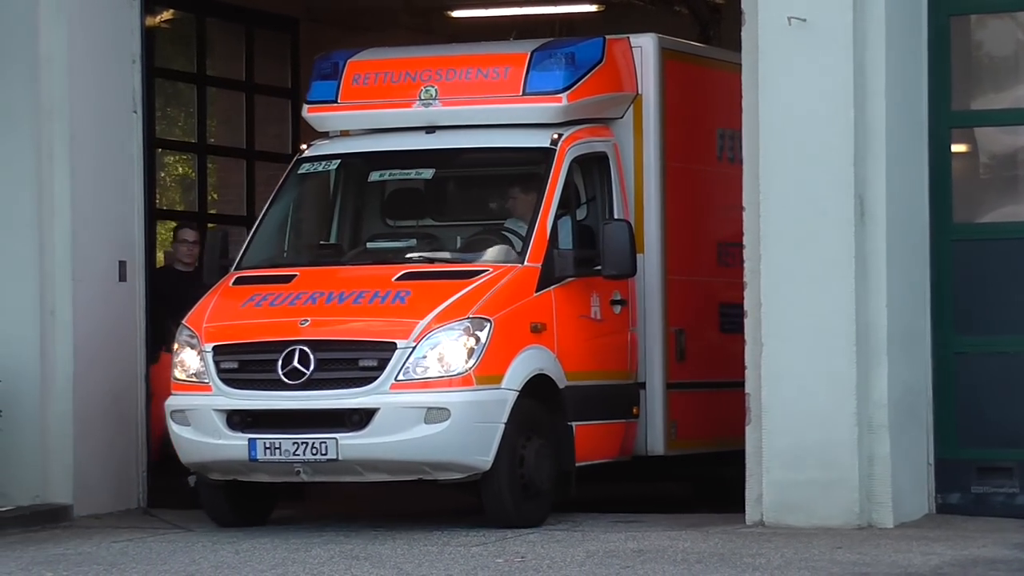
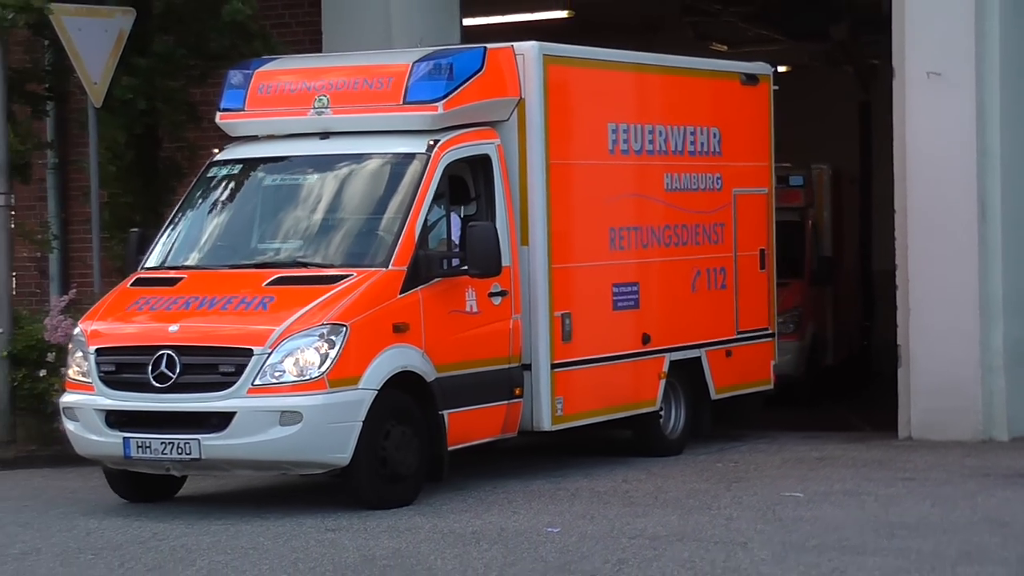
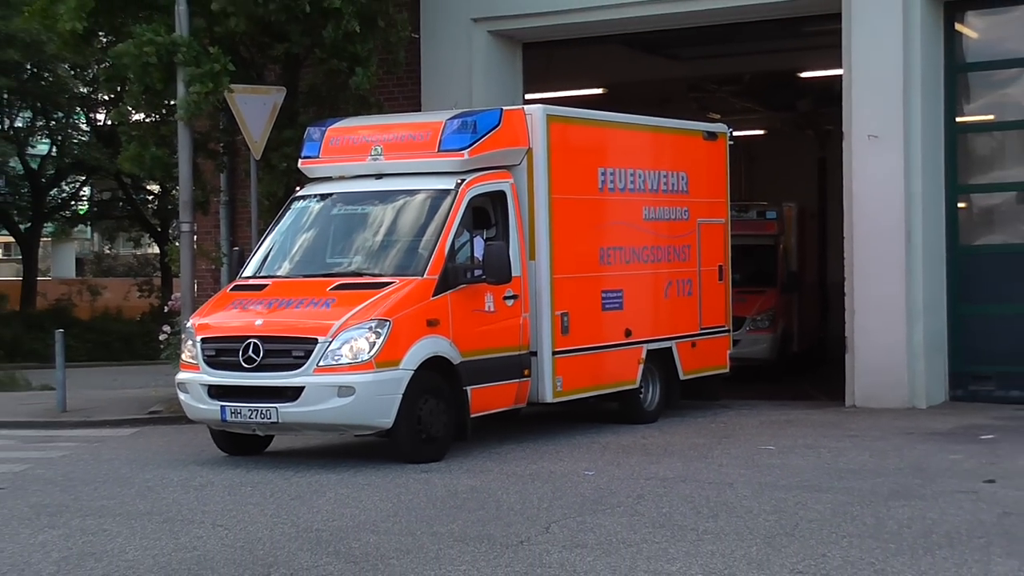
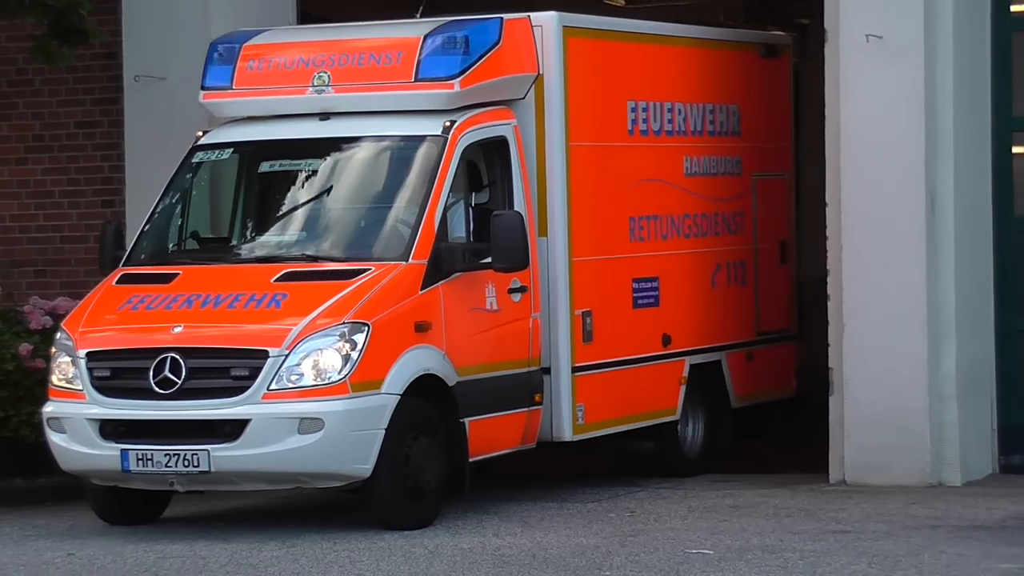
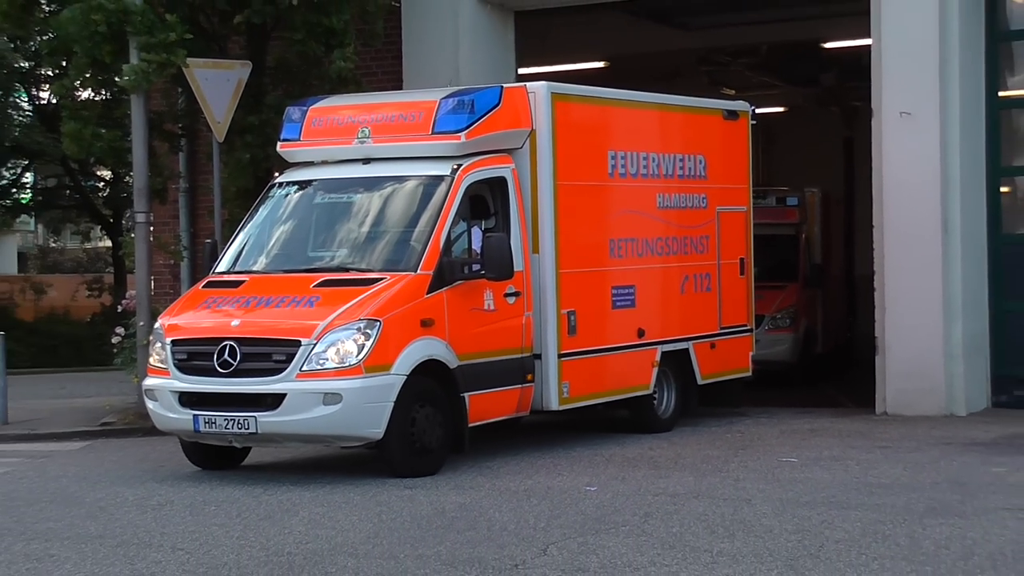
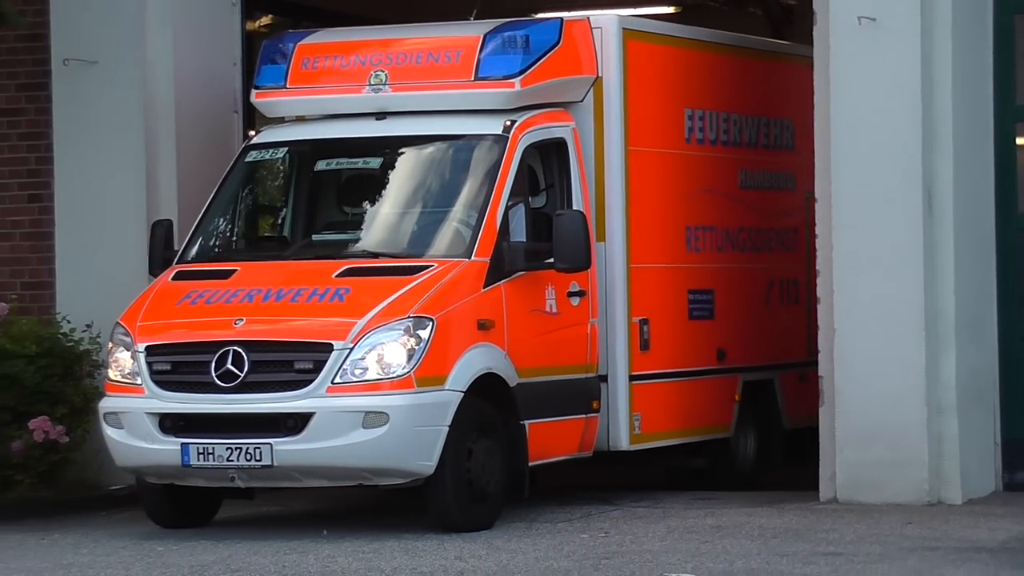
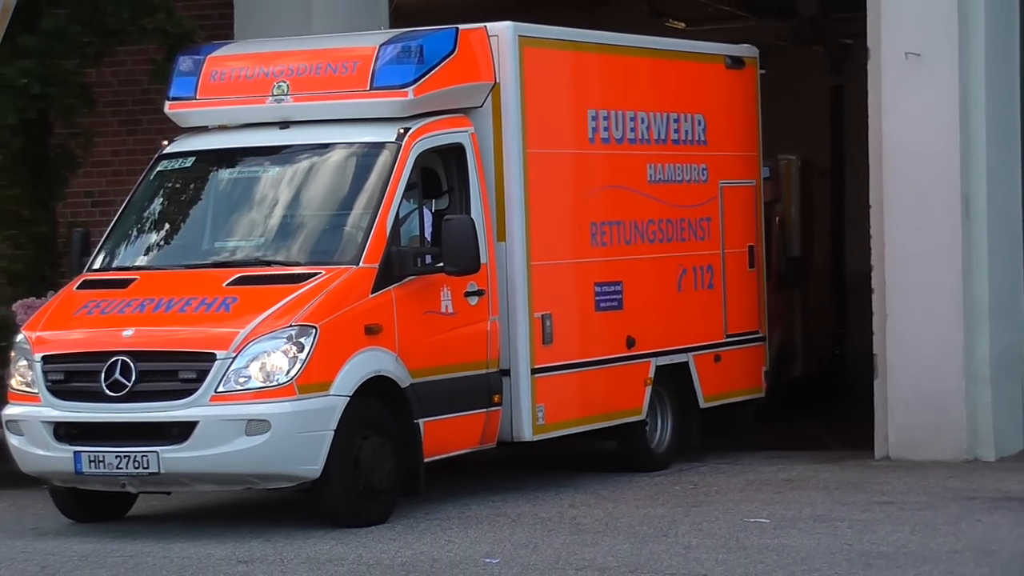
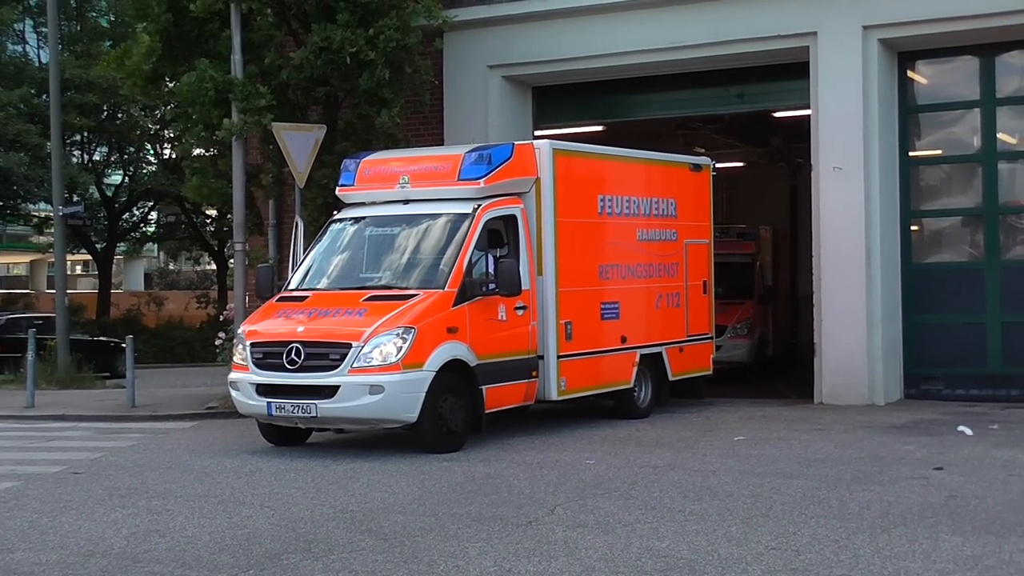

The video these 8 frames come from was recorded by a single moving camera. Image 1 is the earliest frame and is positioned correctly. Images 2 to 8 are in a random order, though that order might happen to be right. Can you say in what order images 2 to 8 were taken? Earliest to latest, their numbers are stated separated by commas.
6, 4, 7, 2, 5, 3, 8
